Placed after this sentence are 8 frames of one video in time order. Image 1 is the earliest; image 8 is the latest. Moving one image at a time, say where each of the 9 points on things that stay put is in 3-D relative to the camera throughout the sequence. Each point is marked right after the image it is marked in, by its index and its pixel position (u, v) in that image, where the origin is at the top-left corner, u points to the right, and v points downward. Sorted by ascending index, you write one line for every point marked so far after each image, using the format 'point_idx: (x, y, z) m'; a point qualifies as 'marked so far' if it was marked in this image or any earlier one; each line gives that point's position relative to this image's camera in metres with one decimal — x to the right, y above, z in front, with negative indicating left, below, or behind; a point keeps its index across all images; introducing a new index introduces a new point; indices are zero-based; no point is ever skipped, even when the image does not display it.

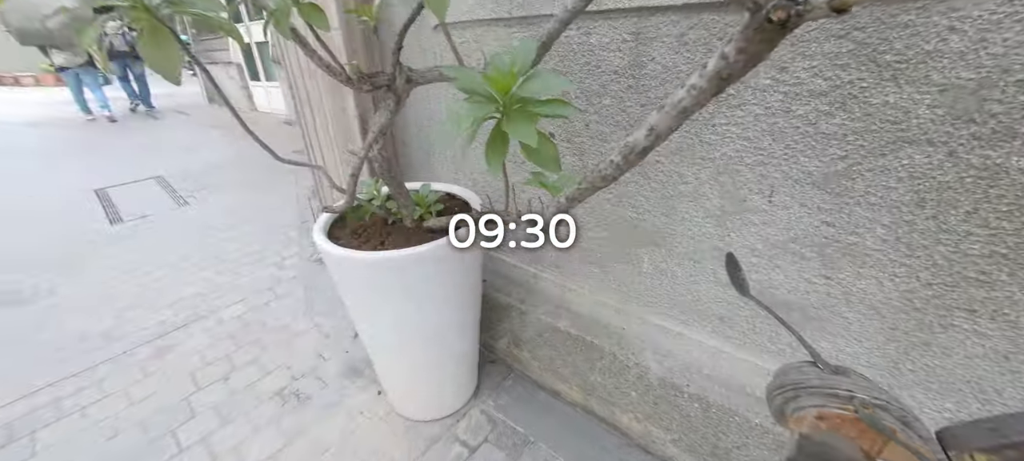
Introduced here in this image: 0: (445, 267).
0: (-0.1, -0.1, +0.8) m
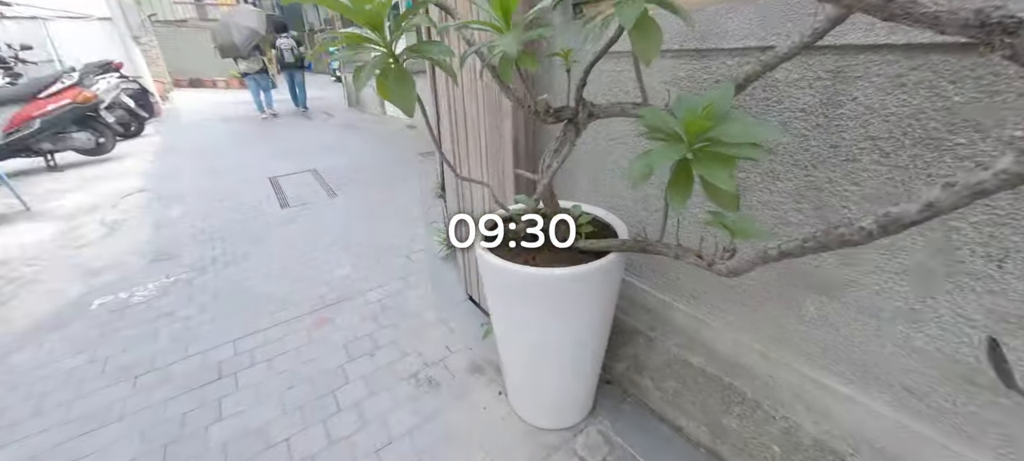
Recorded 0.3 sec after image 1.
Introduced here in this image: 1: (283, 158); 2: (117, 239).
0: (+0.2, -0.1, +0.8) m
1: (-2.7, +0.9, +4.6) m
2: (-2.8, -0.1, +2.8) m
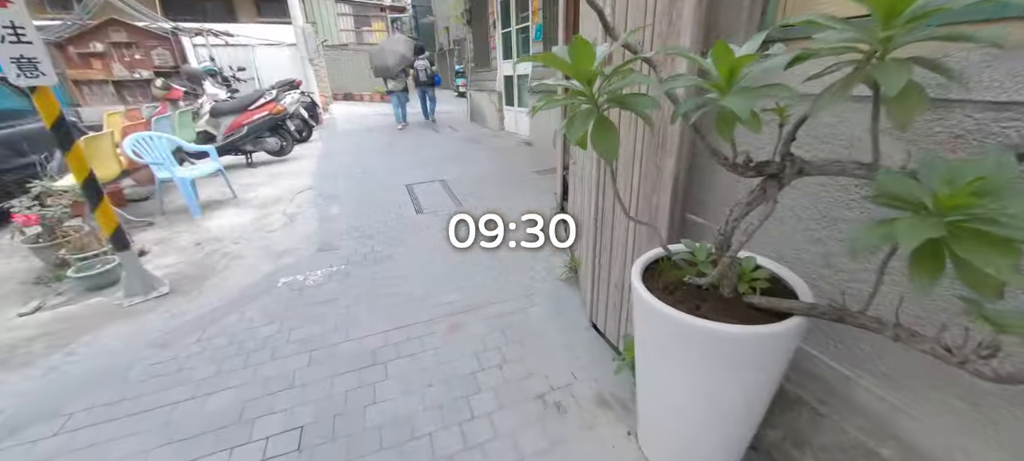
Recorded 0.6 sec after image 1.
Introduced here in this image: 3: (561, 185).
0: (+0.5, -0.2, +0.8) m
1: (-1.3, +0.8, +5.2) m
2: (-1.9, 0.0, +3.4) m
3: (+0.4, +0.4, +3.1) m
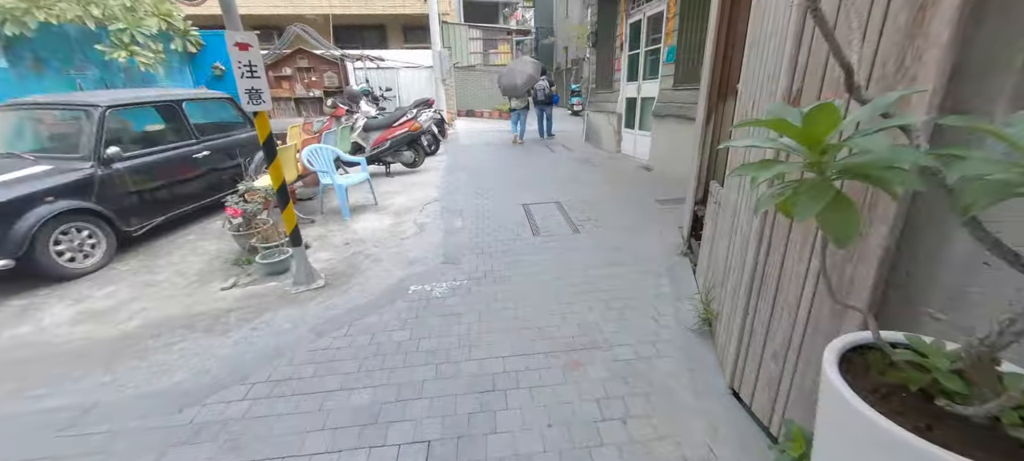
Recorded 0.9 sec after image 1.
0: (+0.7, -0.4, +0.6) m
1: (+0.3, +0.6, +5.3) m
2: (-0.9, -0.1, +3.8) m
3: (+1.3, +0.1, +2.9) m
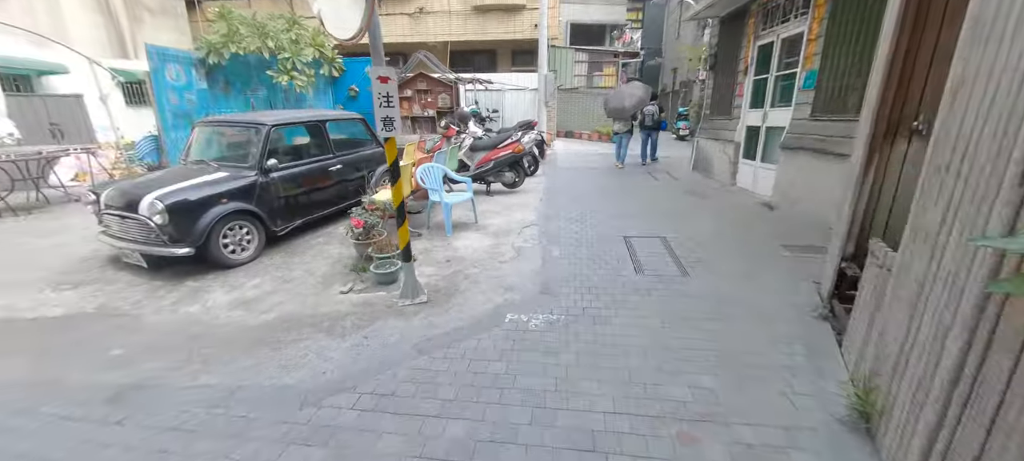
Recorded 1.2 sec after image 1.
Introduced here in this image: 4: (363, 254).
0: (+0.9, -0.6, +0.3) m
1: (+1.6, +0.2, +5.0) m
2: (+0.1, -0.3, +3.8) m
3: (+2.0, -0.3, +2.4) m
4: (-1.5, -0.2, +3.9) m
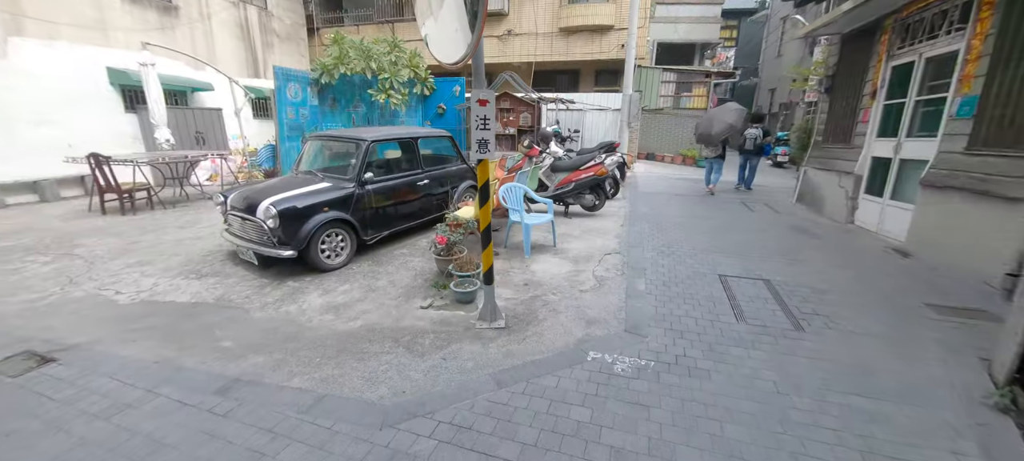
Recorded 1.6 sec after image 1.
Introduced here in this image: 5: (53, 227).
0: (+1.0, -0.7, 0.0) m
1: (+2.5, -0.3, +4.6) m
2: (+0.8, -0.6, +3.6) m
3: (+2.4, -0.6, +1.9) m
4: (-0.7, -0.4, +4.0) m
5: (-7.0, +0.1, +6.1) m
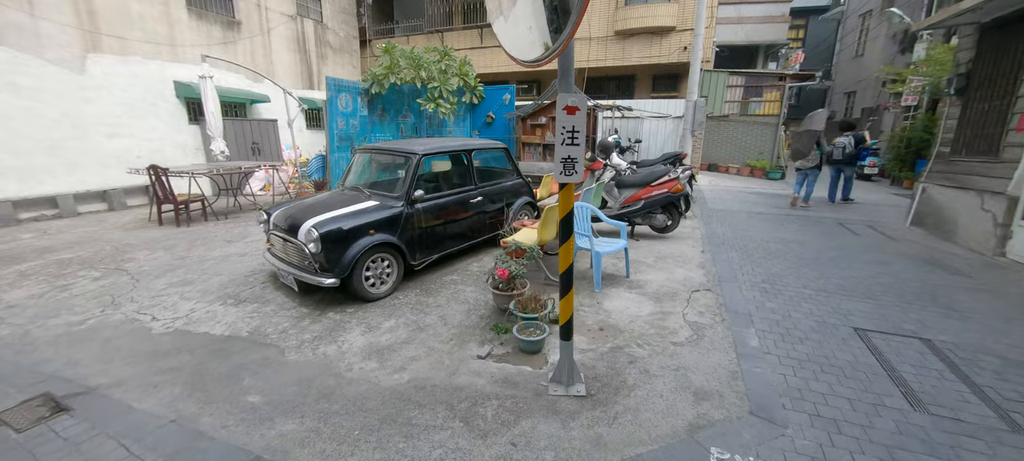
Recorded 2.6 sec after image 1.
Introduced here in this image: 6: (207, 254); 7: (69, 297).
0: (+1.2, -0.9, -0.7) m
1: (+3.2, -0.6, +3.7) m
2: (+1.3, -0.8, +2.8) m
3: (+2.8, -0.9, +1.0) m
4: (-0.1, -0.6, +3.4) m
5: (-6.1, -0.1, +6.1) m
6: (-4.1, -0.3, +5.4) m
7: (-4.5, -0.7, +4.1) m
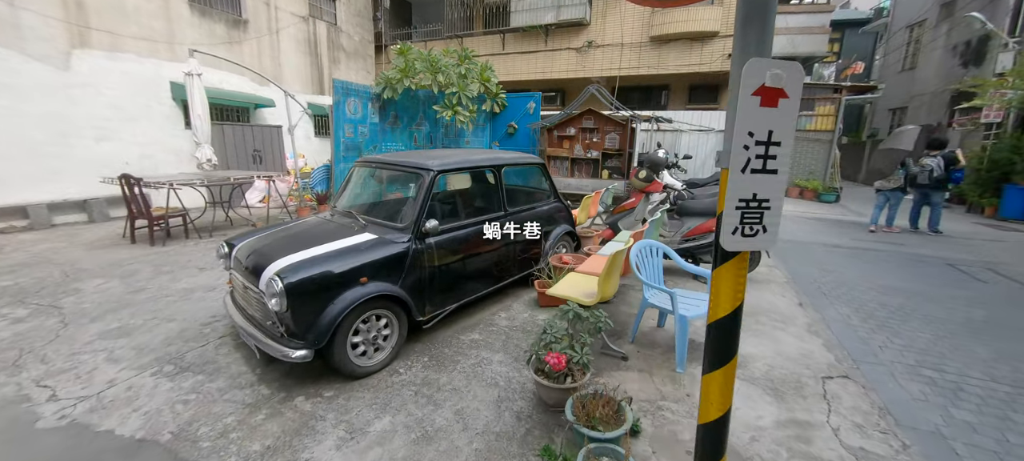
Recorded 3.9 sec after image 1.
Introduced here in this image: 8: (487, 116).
0: (+1.4, -1.2, -1.9) m
1: (+3.5, -1.0, +2.4) m
2: (+1.6, -1.2, +1.7) m
3: (+3.0, -1.2, -0.2) m
4: (+0.2, -1.0, +2.2) m
5: (-5.7, -0.4, +5.2) m
6: (-3.7, -0.6, +4.4) m
7: (-4.2, -0.9, +3.1) m
8: (-0.6, +2.9, +10.1) m
